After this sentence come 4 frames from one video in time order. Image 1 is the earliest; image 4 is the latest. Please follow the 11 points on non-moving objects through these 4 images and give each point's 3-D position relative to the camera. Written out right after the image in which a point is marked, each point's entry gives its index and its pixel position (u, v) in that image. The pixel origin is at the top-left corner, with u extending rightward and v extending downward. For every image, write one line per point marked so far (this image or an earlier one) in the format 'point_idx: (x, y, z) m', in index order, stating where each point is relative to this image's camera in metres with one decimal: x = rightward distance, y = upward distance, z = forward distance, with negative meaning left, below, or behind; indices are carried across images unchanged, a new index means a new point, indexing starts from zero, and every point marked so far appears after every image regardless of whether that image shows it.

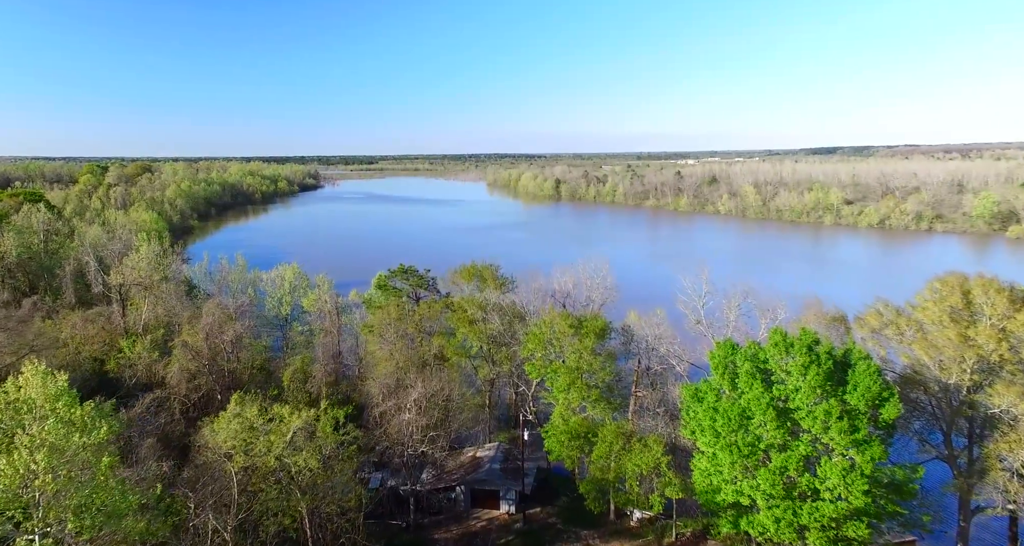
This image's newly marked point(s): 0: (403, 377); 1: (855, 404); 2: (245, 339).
0: (-2.7, -2.6, +15.2) m
1: (+5.2, -2.0, +9.2) m
2: (-8.4, -2.0, +19.4) m
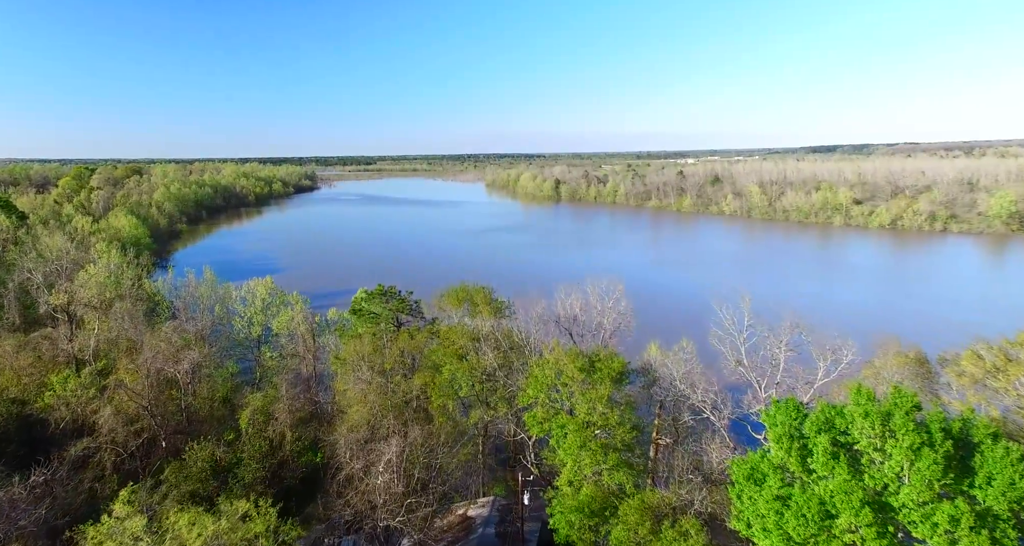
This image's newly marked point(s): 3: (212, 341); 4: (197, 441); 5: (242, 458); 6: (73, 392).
0: (-2.8, -3.1, +12.6) m
1: (+5.2, -2.5, +6.6) m
2: (-8.4, -2.6, +16.8) m
3: (-9.7, -2.2, +19.8) m
4: (-7.3, -3.9, +14.2) m
5: (-6.0, -4.1, +13.6) m
6: (-10.3, -2.8, +14.3) m
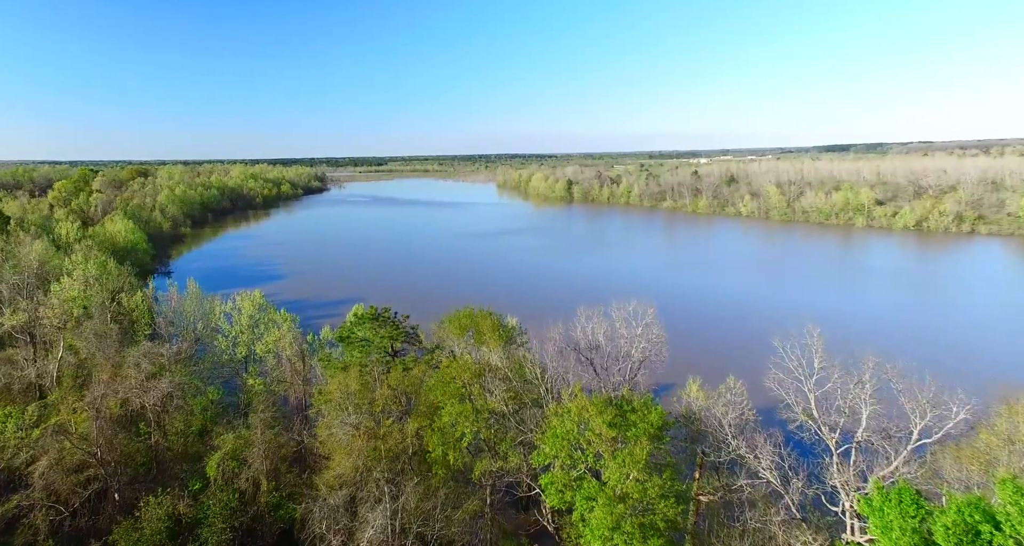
0: (-2.5, -3.6, +10.5) m
1: (+5.3, -2.9, +4.3) m
2: (-8.1, -3.1, +14.7) m
3: (-9.4, -2.7, +17.8) m
4: (-7.0, -4.3, +12.1) m
5: (-5.7, -4.5, +11.5) m
6: (-10.0, -3.2, +12.3) m
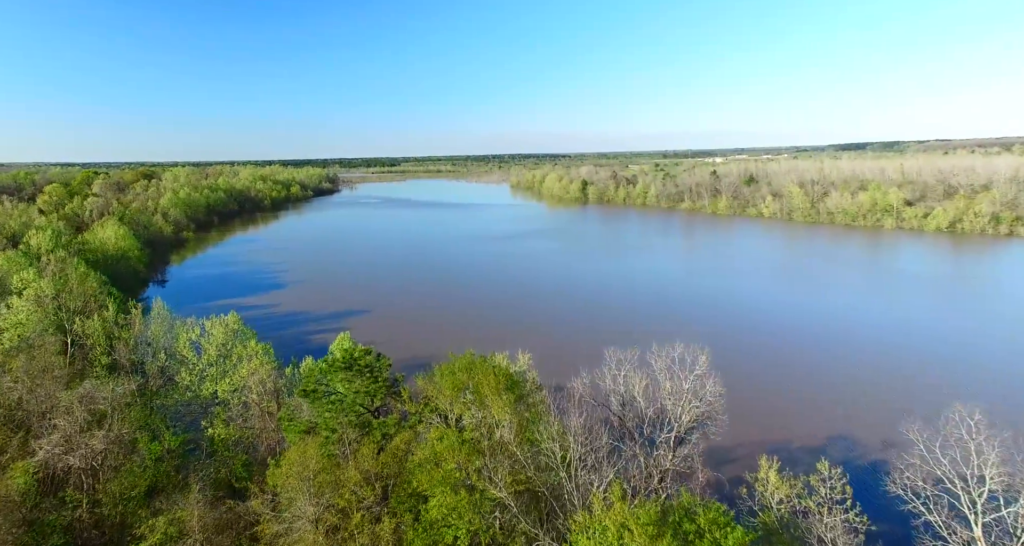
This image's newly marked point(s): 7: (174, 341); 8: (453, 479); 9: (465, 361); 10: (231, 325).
0: (-2.4, -4.2, +7.6) m
1: (+5.3, -3.6, +1.3) m
2: (-7.9, -3.7, +12.0) m
3: (-9.1, -3.3, +15.0) m
4: (-6.9, -4.9, +9.3) m
5: (-5.6, -5.1, +8.6) m
6: (-9.8, -3.8, +9.6) m
7: (-10.3, -2.1, +18.7) m
8: (-0.8, -2.9, +8.6) m
9: (-0.8, -1.5, +11.6) m
10: (-8.4, -1.5, +18.2) m
